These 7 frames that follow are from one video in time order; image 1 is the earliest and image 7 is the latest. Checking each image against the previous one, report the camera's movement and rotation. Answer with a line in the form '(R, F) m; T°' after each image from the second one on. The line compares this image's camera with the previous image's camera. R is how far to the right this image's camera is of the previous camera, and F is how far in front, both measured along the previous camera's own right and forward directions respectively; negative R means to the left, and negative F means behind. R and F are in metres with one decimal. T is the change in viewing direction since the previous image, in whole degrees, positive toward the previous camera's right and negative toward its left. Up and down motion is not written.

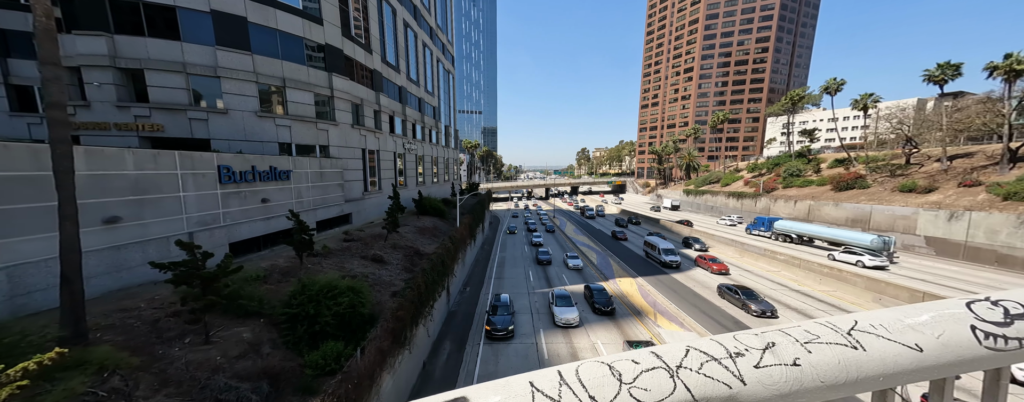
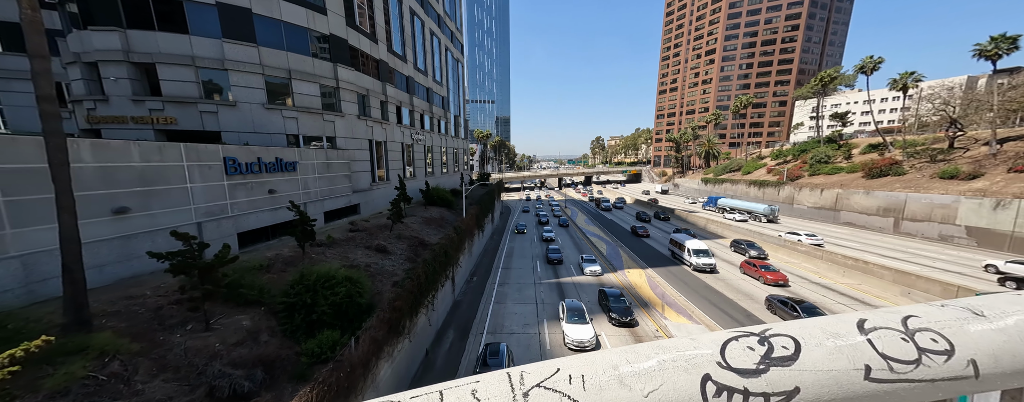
(+0.8, +0.3) m; -3°
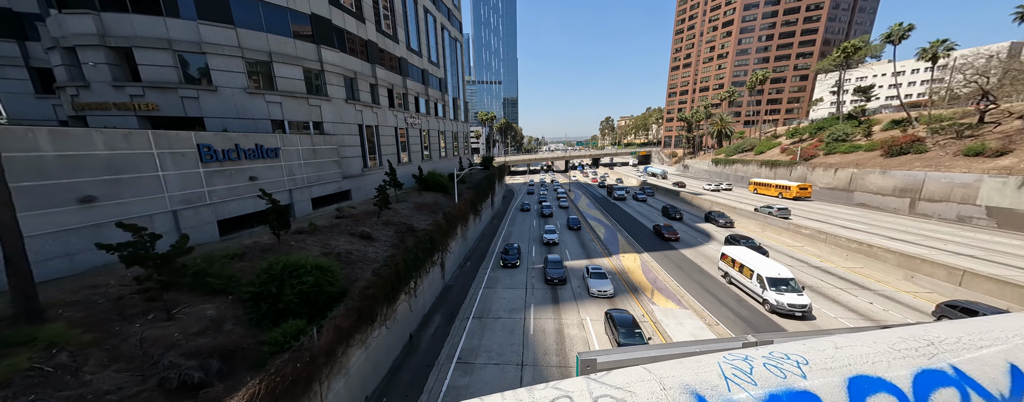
(+1.5, +0.5) m; -2°
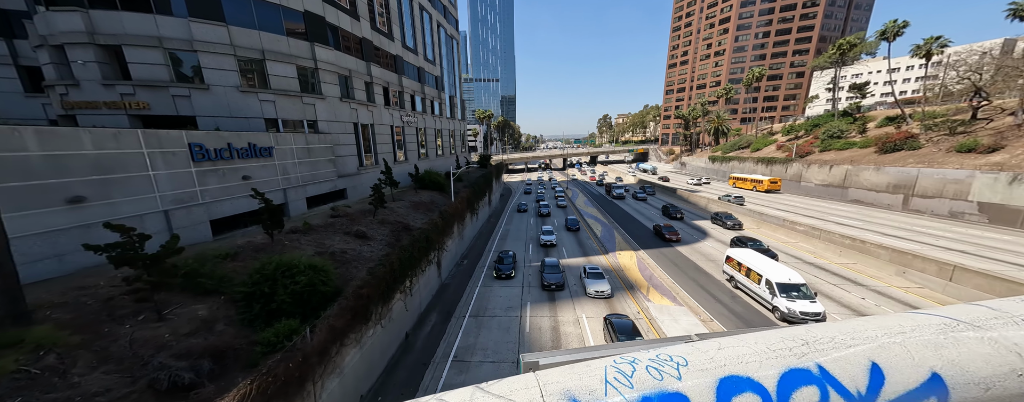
(+0.1, 0.0) m; 0°
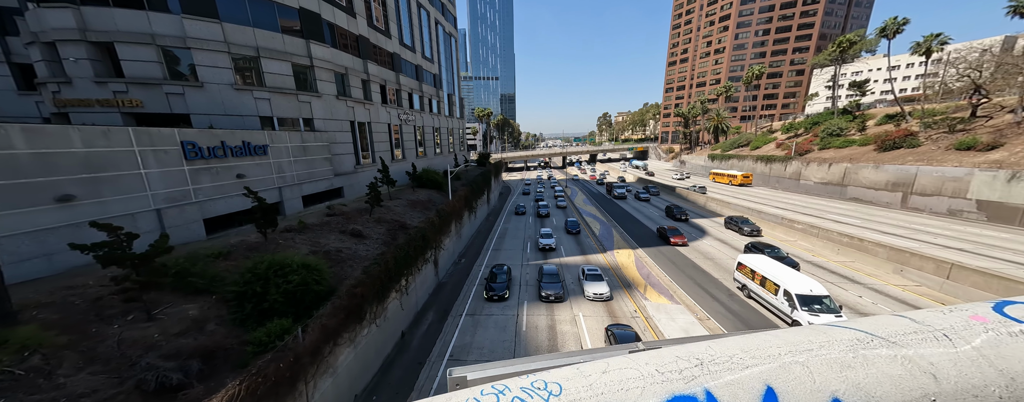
(+0.2, +0.1) m; 0°
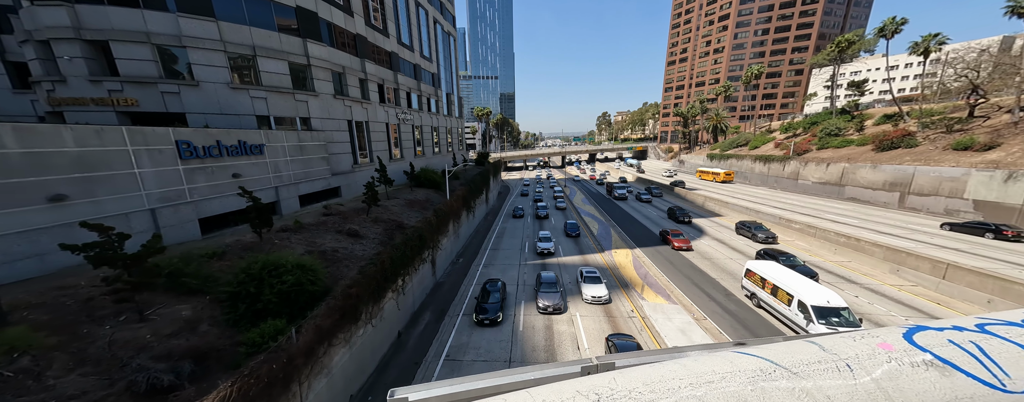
(+0.1, 0.0) m; 0°
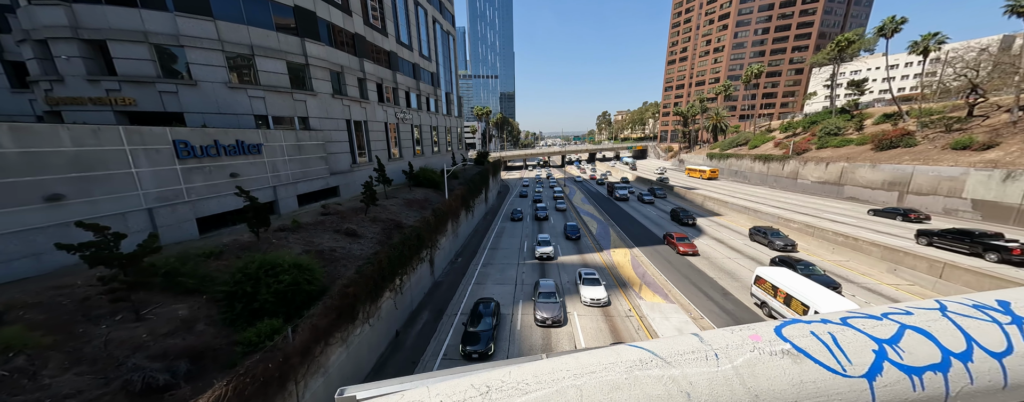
(+0.1, 0.0) m; 0°
